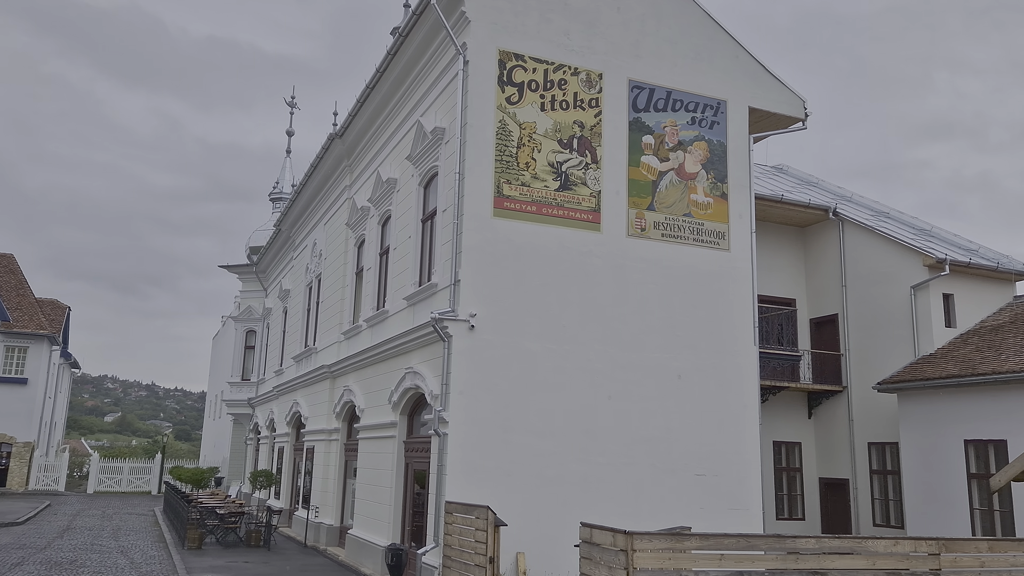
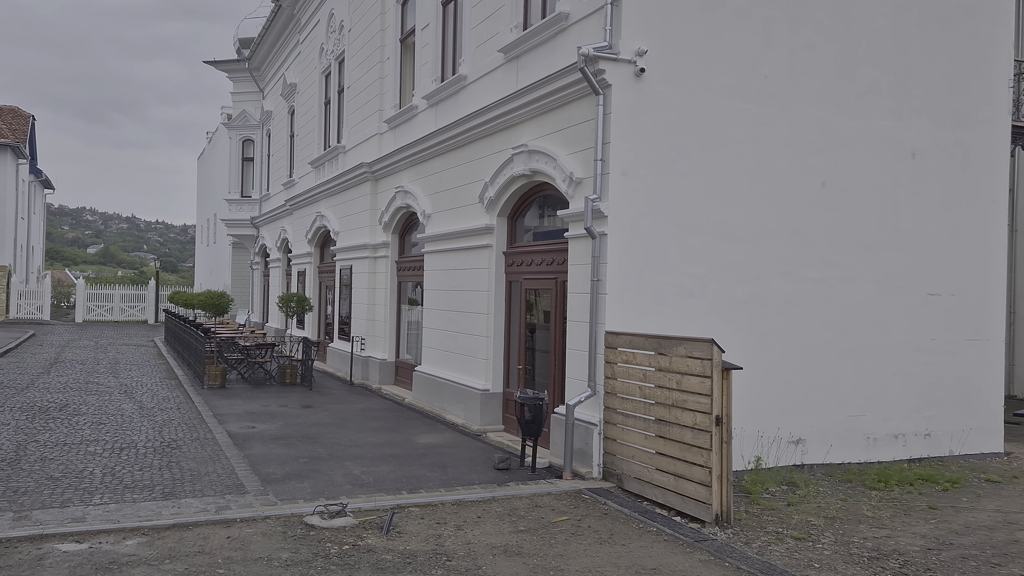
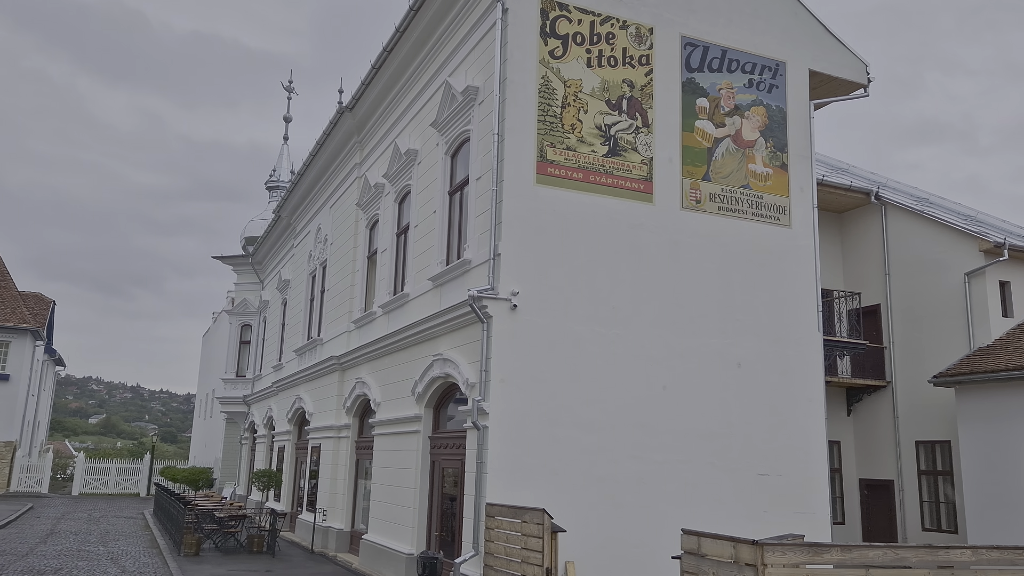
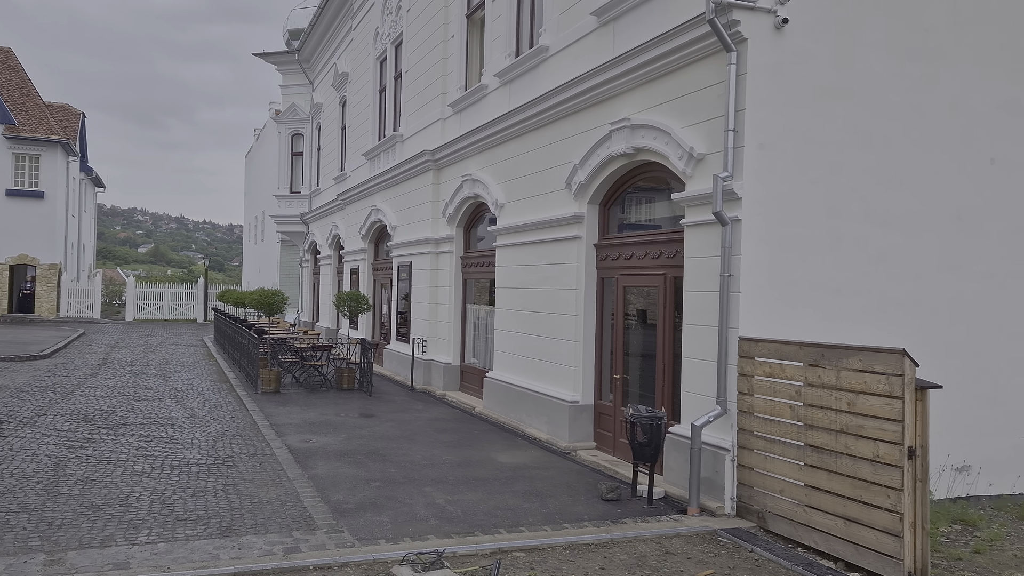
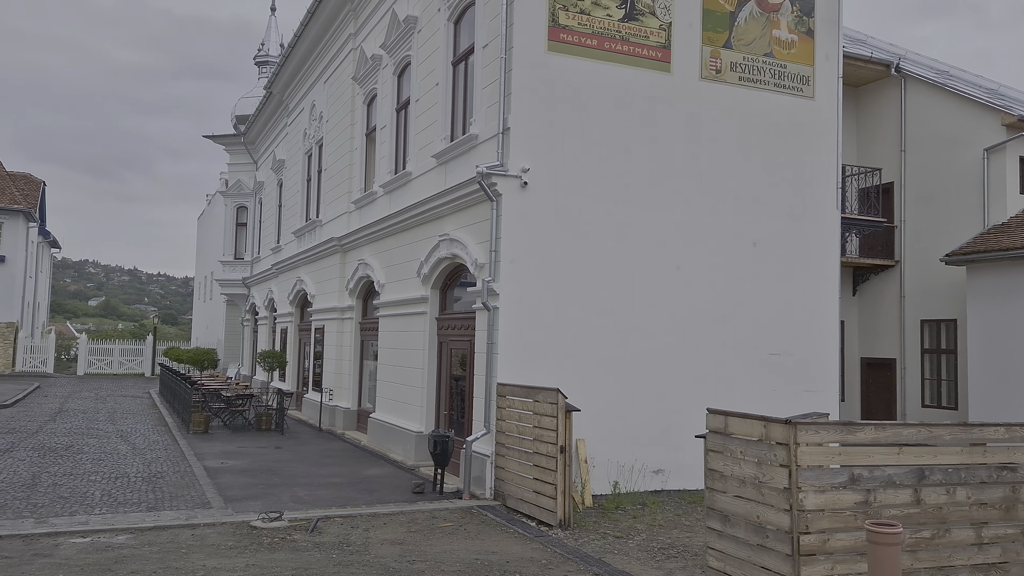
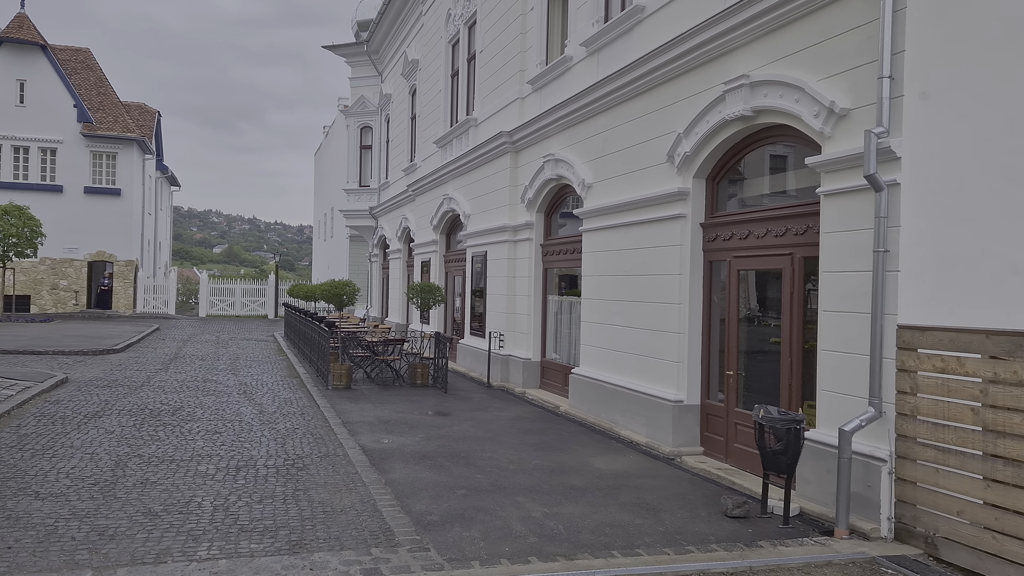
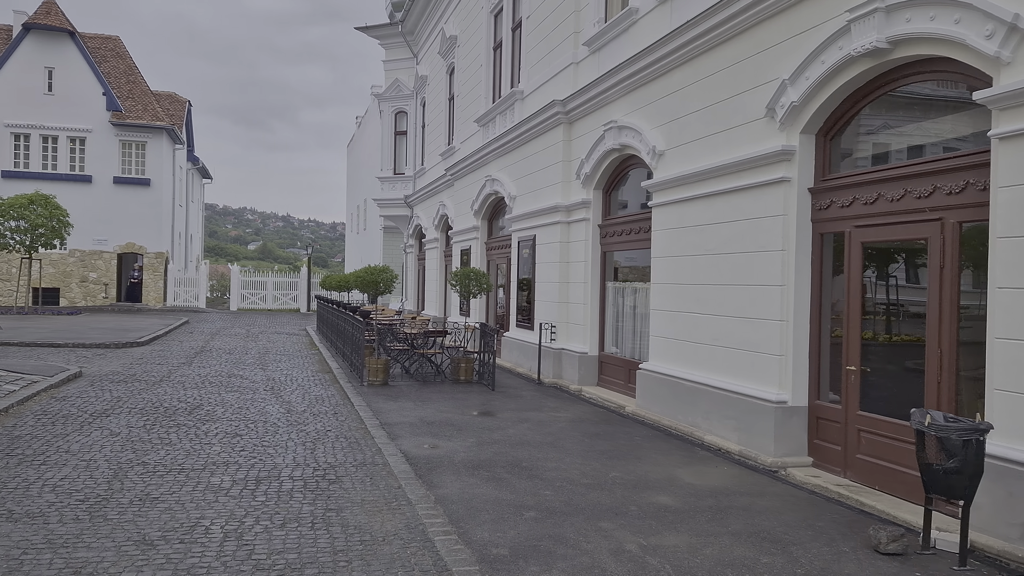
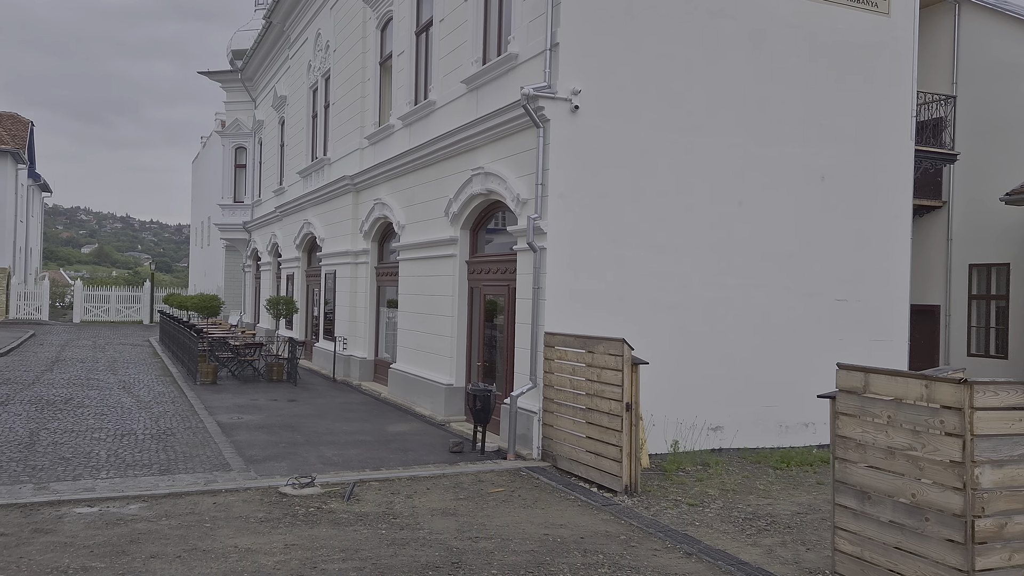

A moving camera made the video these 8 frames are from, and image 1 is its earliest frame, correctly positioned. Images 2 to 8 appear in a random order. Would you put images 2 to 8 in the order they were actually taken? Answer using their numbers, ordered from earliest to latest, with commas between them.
3, 5, 8, 2, 4, 6, 7
